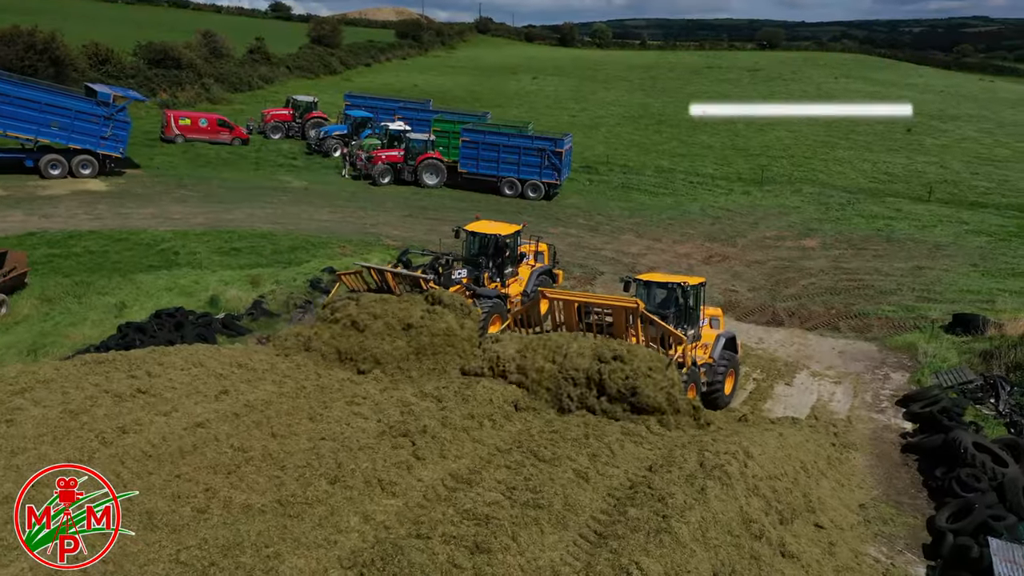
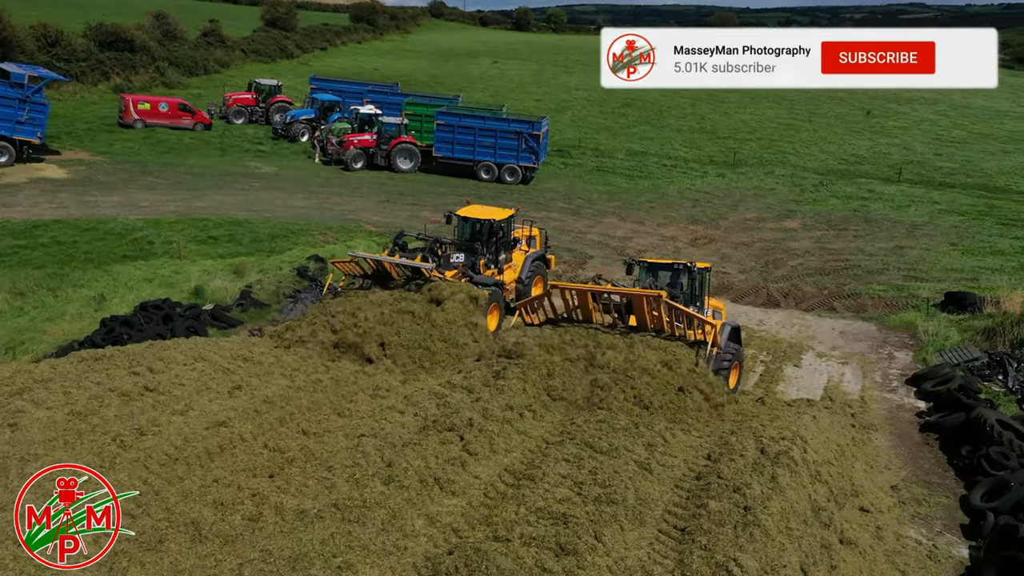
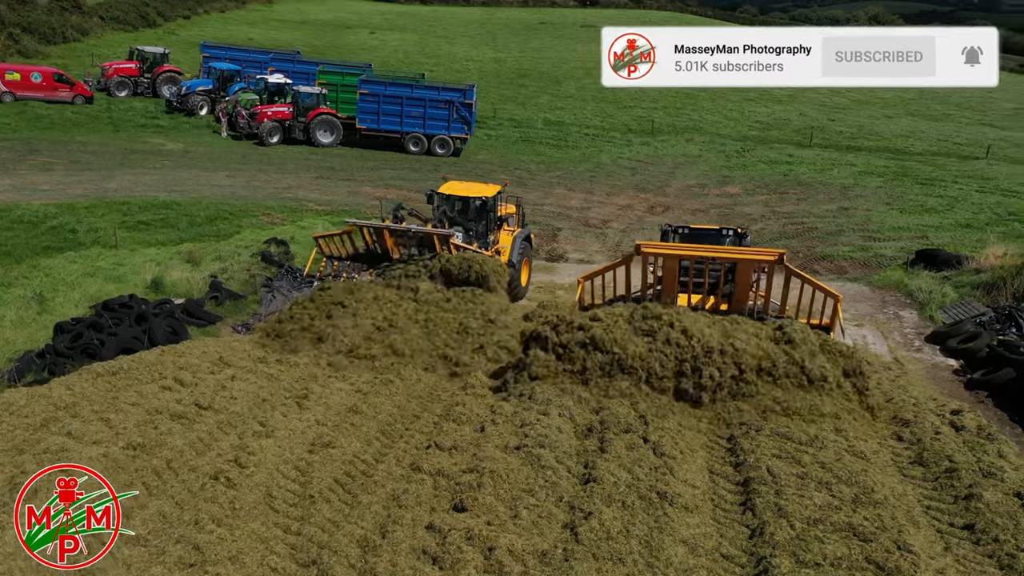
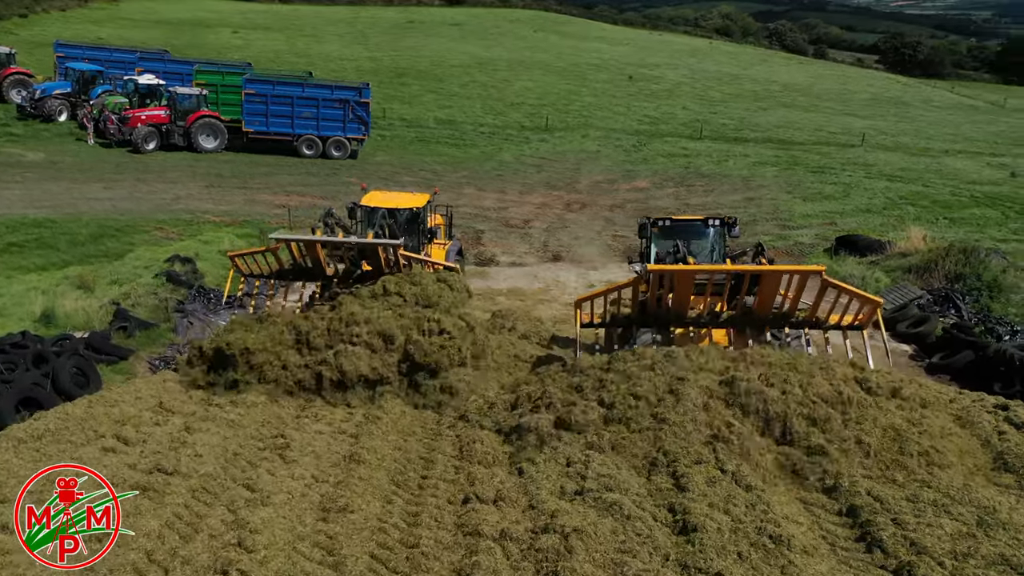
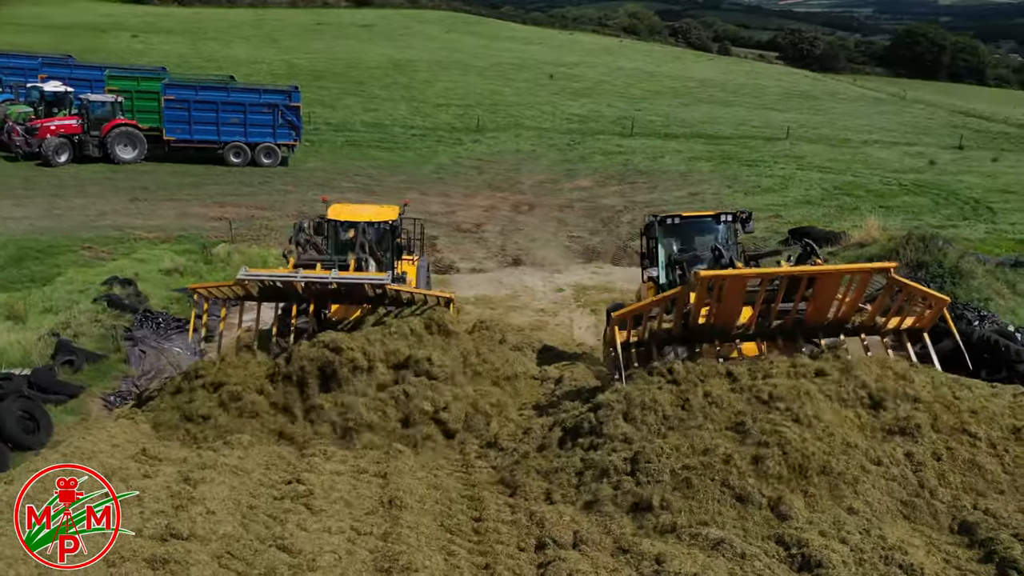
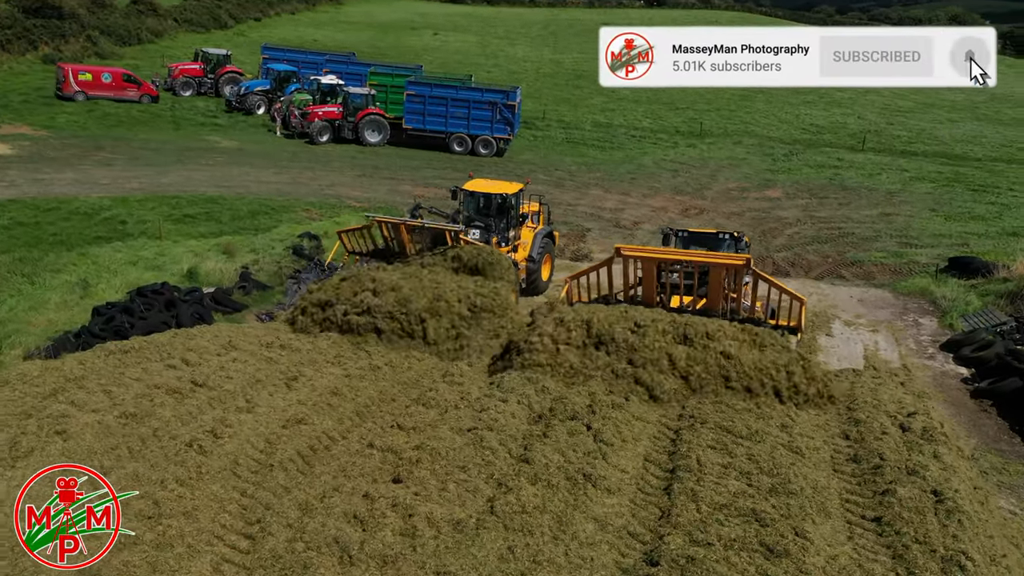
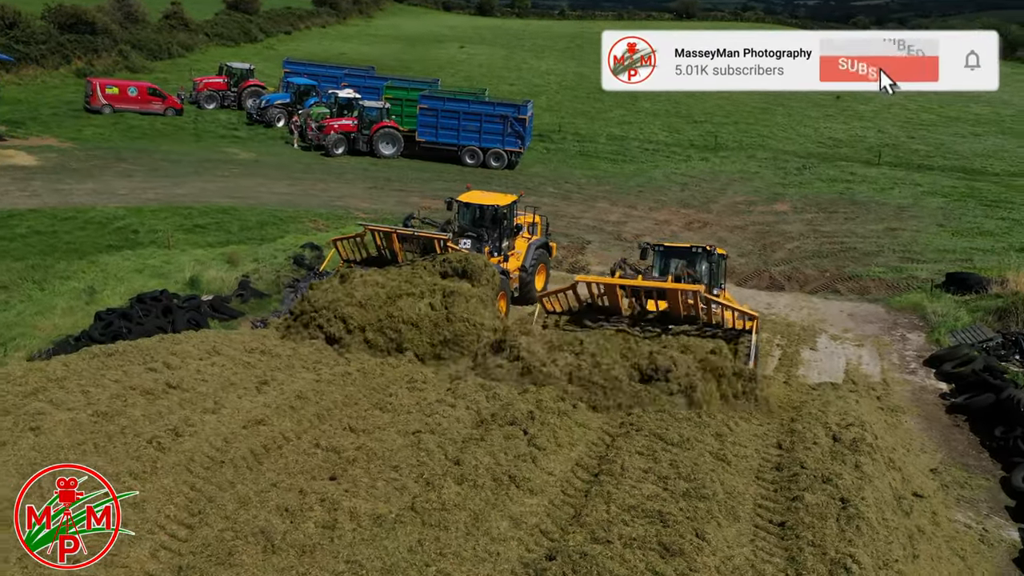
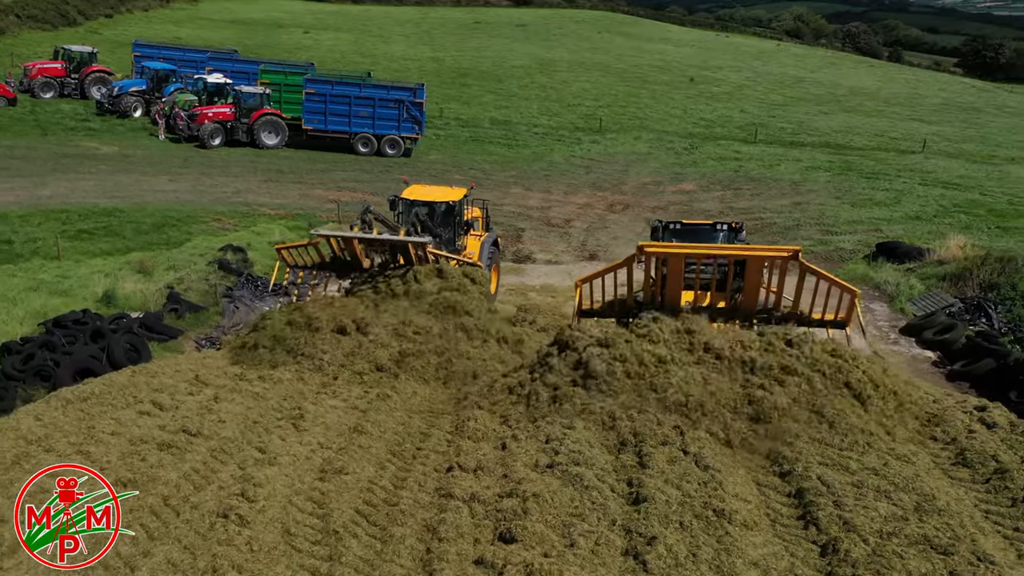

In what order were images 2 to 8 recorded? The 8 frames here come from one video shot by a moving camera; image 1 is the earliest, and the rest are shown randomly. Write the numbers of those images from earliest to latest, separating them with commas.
2, 7, 6, 3, 8, 4, 5
